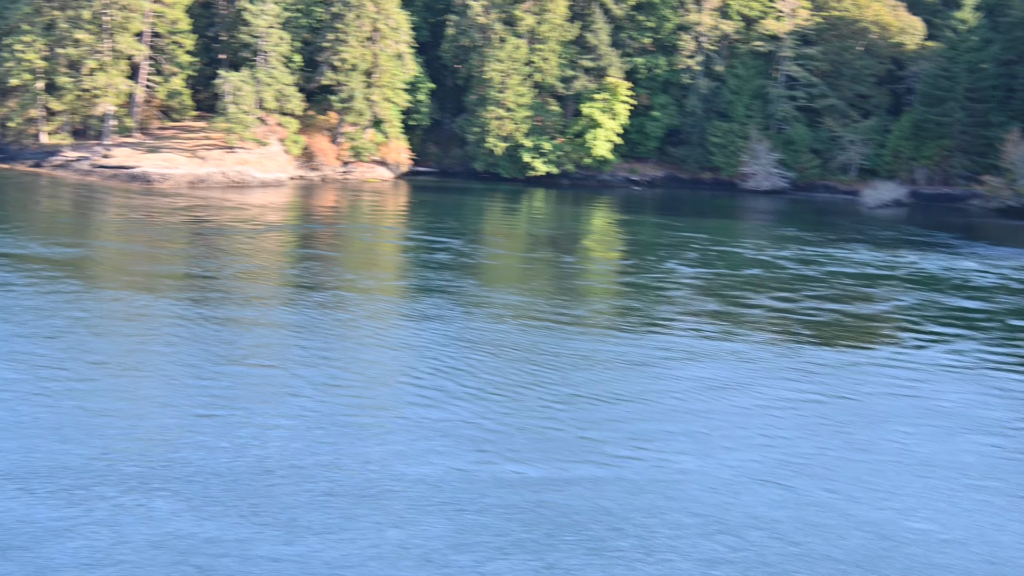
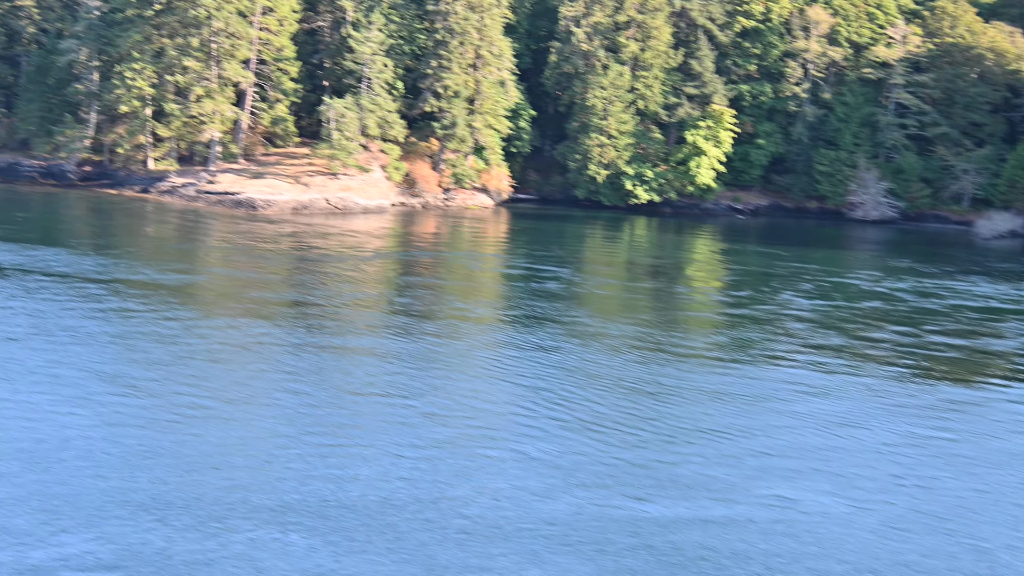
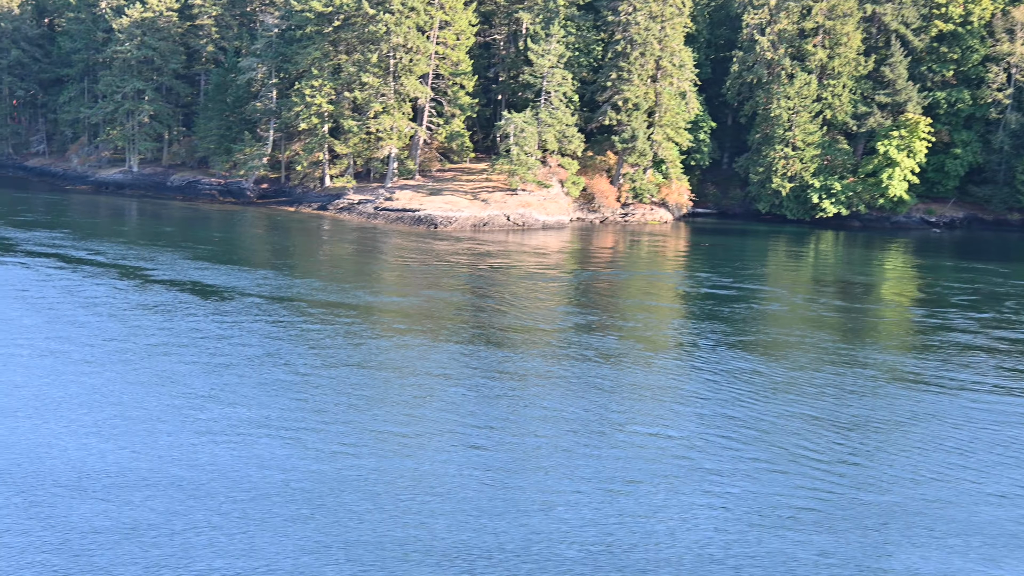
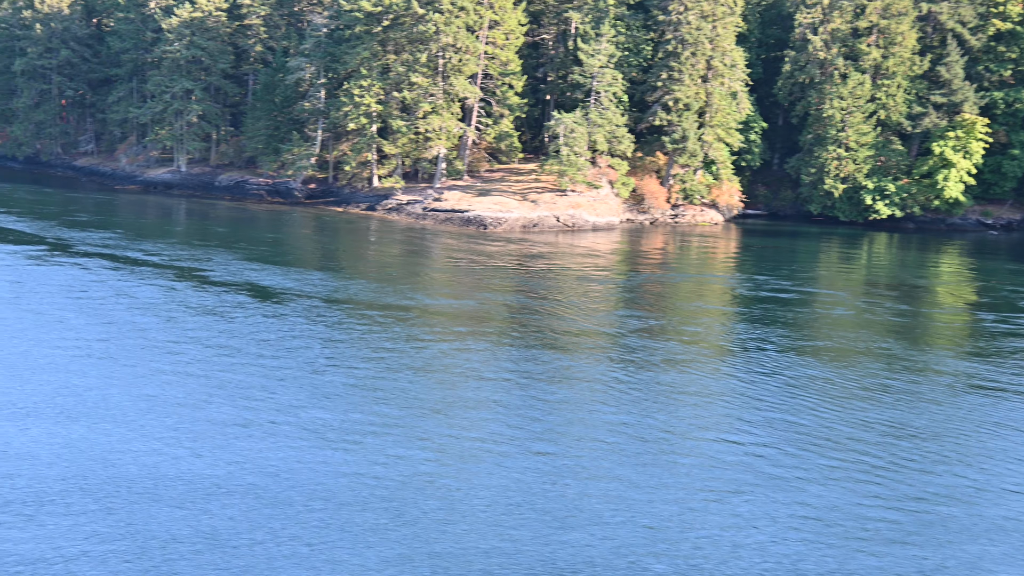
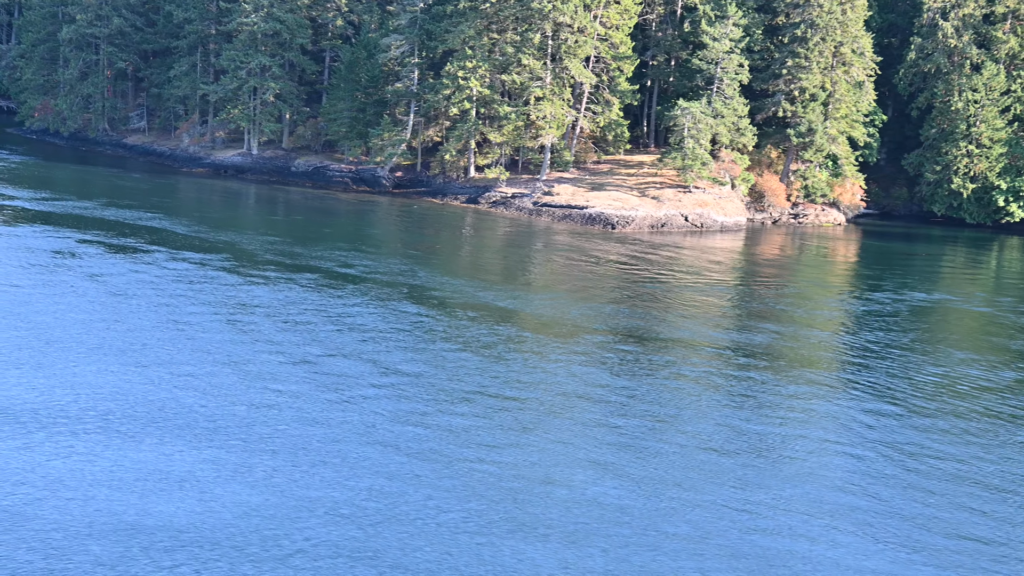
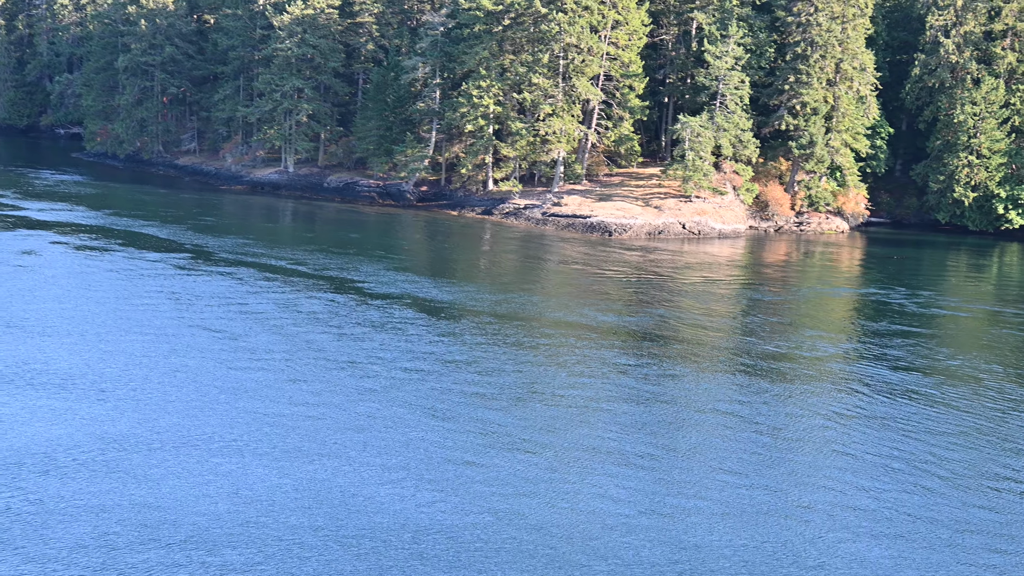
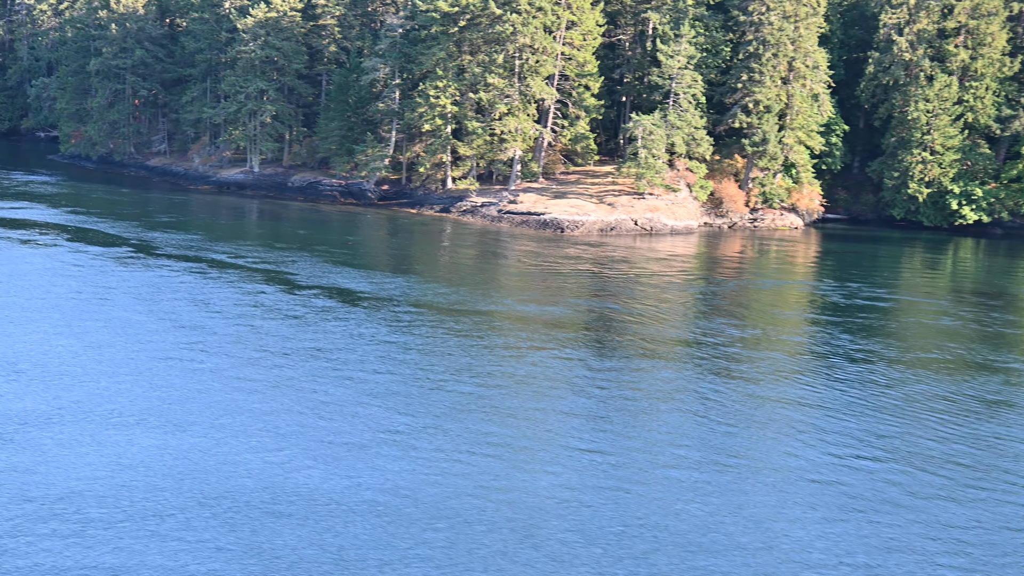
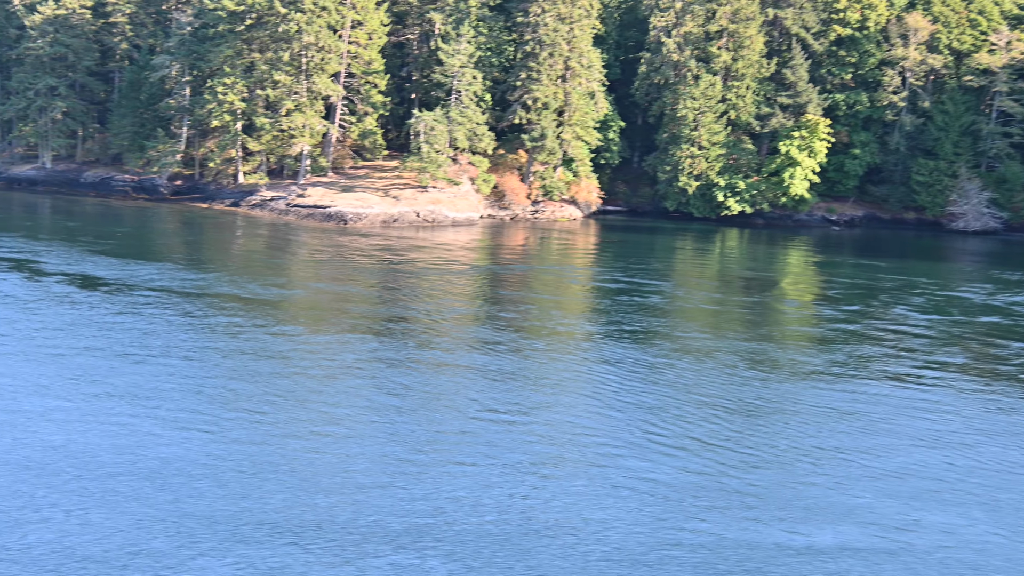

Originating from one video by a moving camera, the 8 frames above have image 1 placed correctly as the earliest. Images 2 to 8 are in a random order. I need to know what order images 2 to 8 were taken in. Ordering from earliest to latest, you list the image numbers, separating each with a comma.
2, 8, 3, 4, 7, 6, 5
